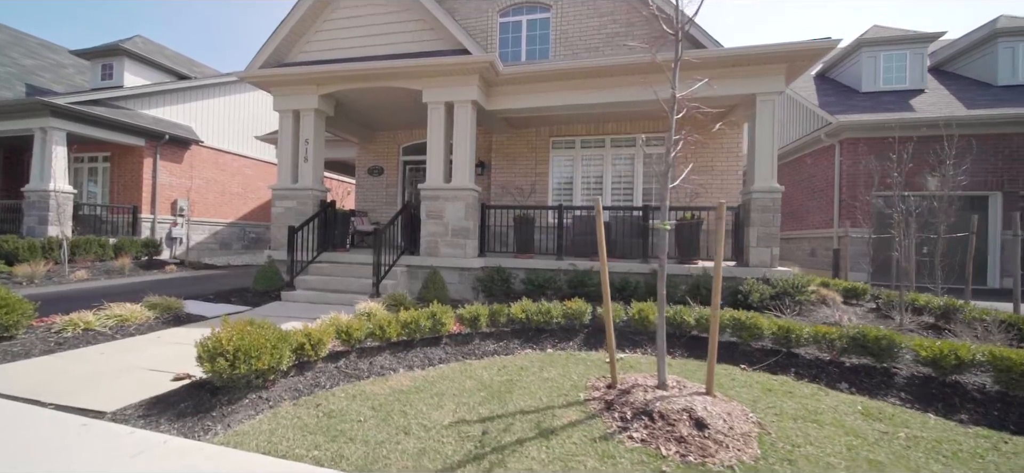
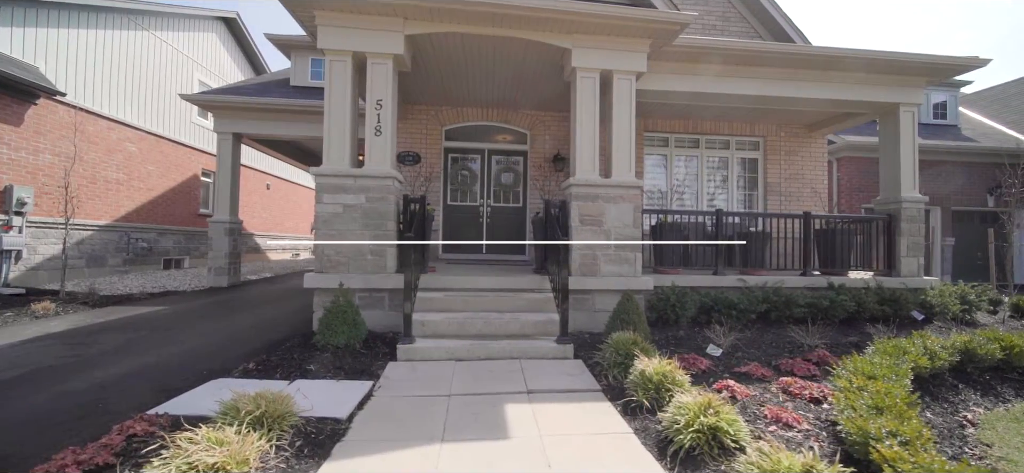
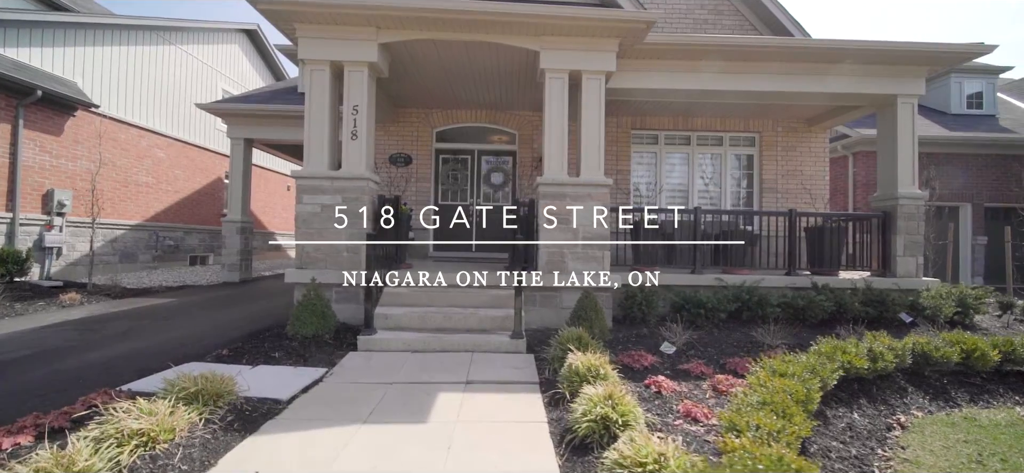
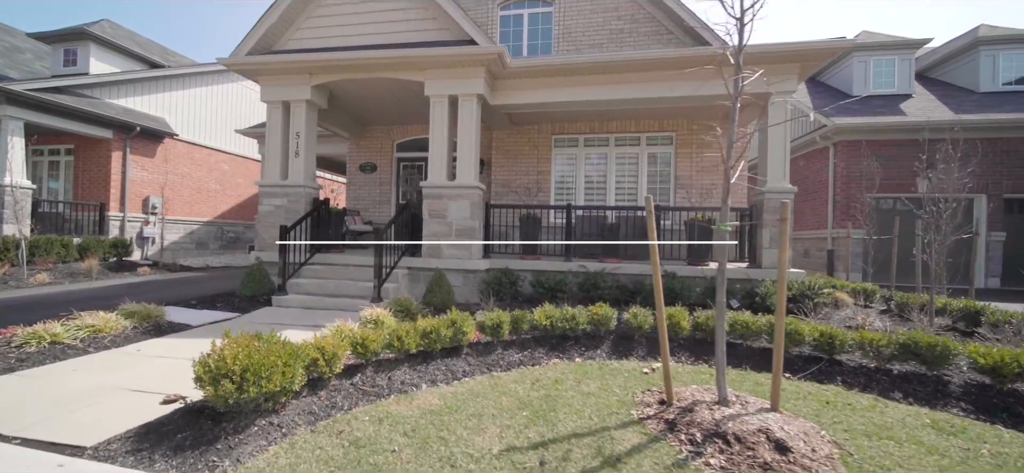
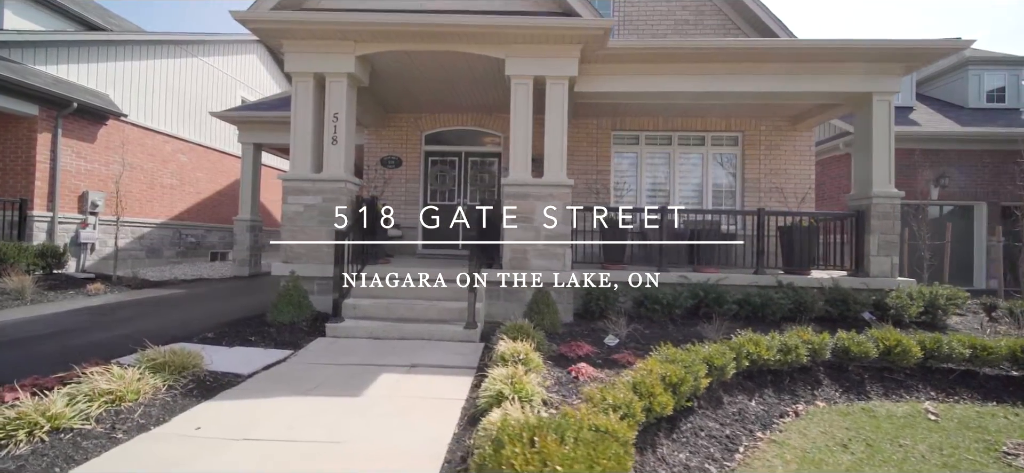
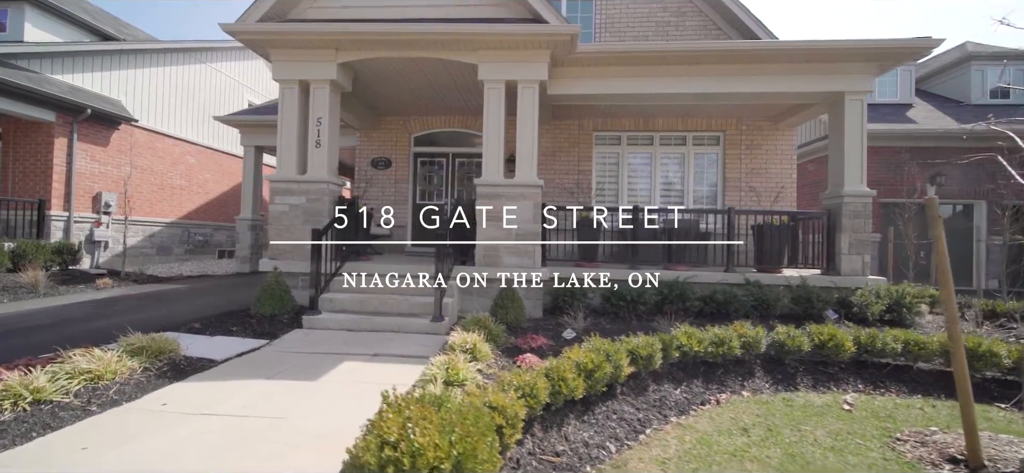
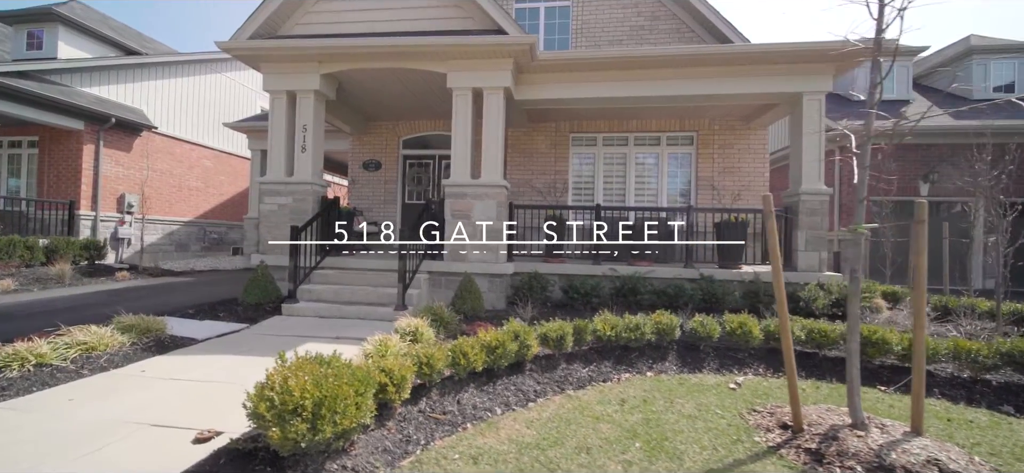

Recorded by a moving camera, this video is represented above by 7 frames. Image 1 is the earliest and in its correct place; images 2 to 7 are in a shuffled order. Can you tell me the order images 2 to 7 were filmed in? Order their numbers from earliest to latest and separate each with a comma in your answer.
4, 7, 6, 5, 3, 2
